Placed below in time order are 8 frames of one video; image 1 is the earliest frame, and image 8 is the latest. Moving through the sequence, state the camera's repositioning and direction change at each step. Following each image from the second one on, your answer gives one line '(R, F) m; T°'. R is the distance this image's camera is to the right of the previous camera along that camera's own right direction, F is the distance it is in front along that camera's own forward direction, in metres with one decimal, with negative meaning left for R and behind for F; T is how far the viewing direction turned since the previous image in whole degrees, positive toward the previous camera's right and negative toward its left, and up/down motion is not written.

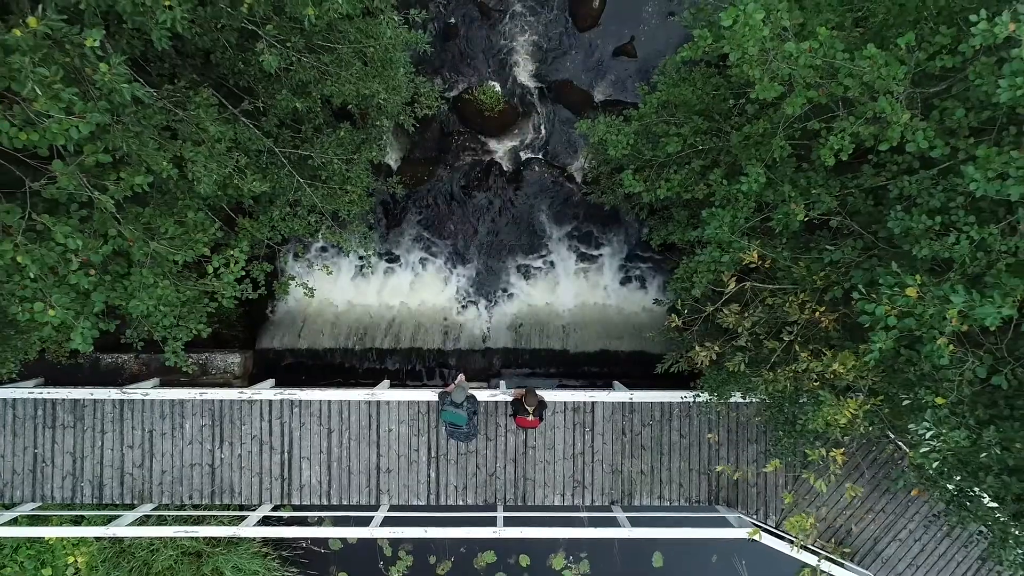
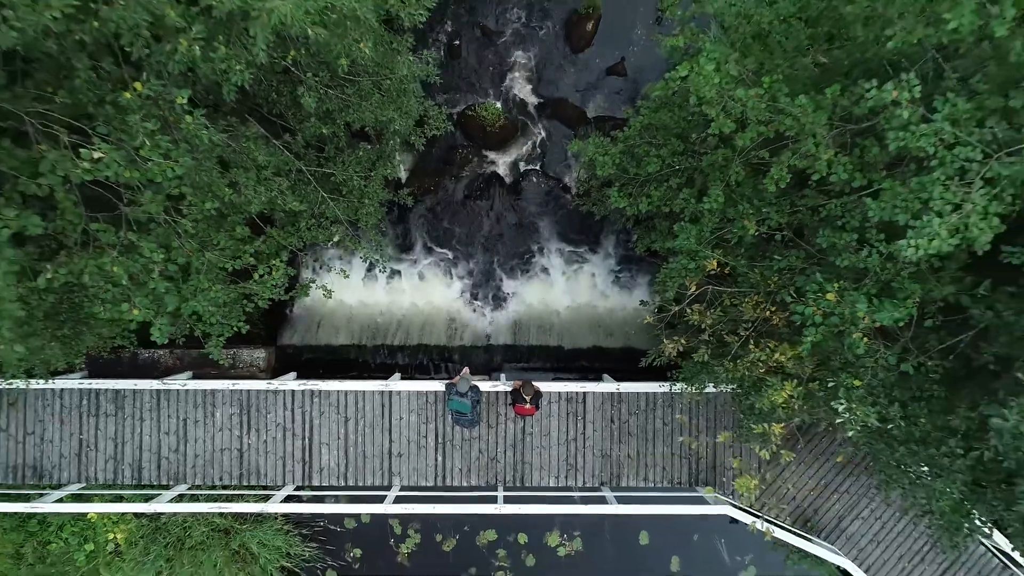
(0.0, -0.9) m; 0°
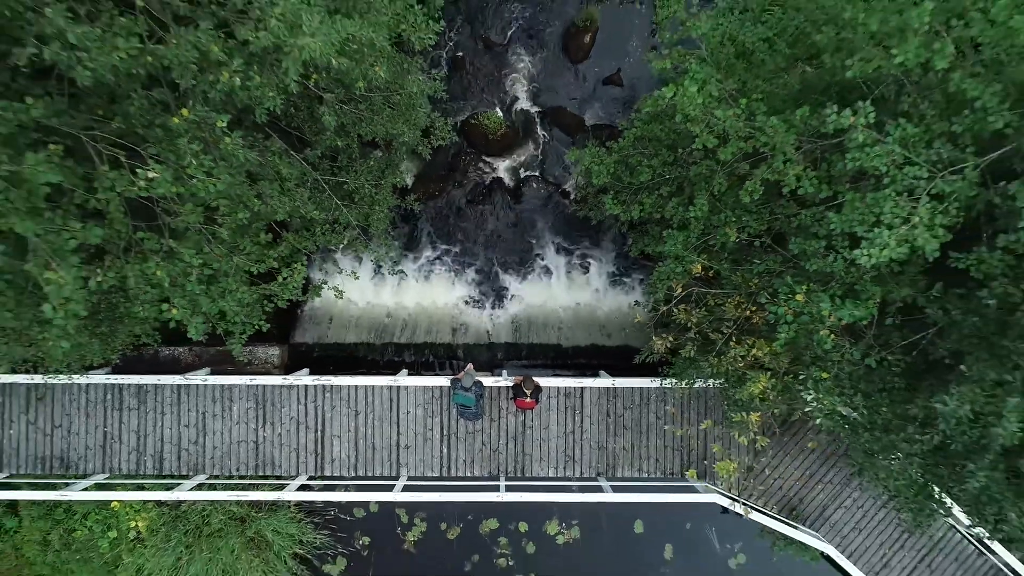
(0.0, -0.6) m; 0°
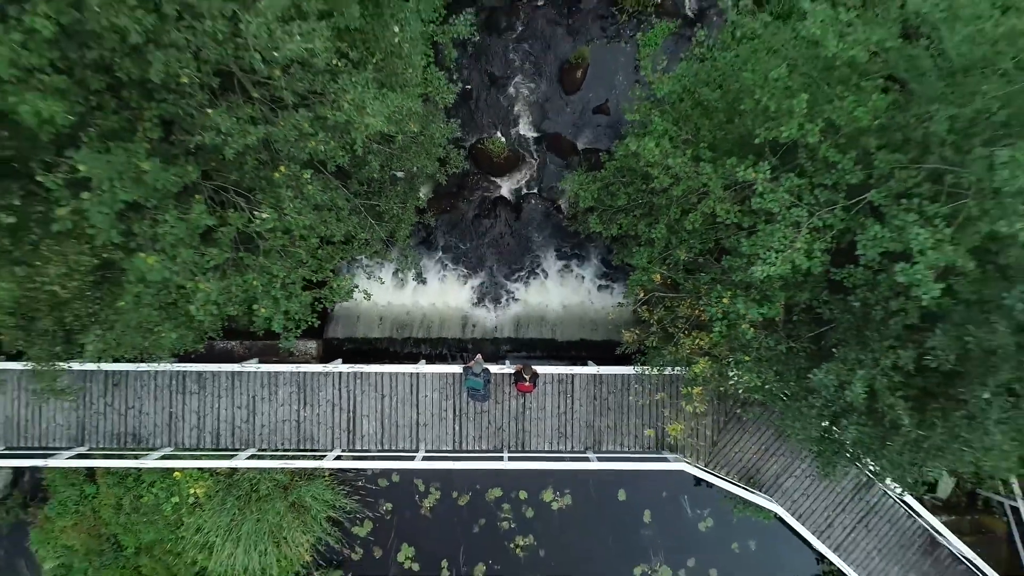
(0.0, -1.9) m; 0°
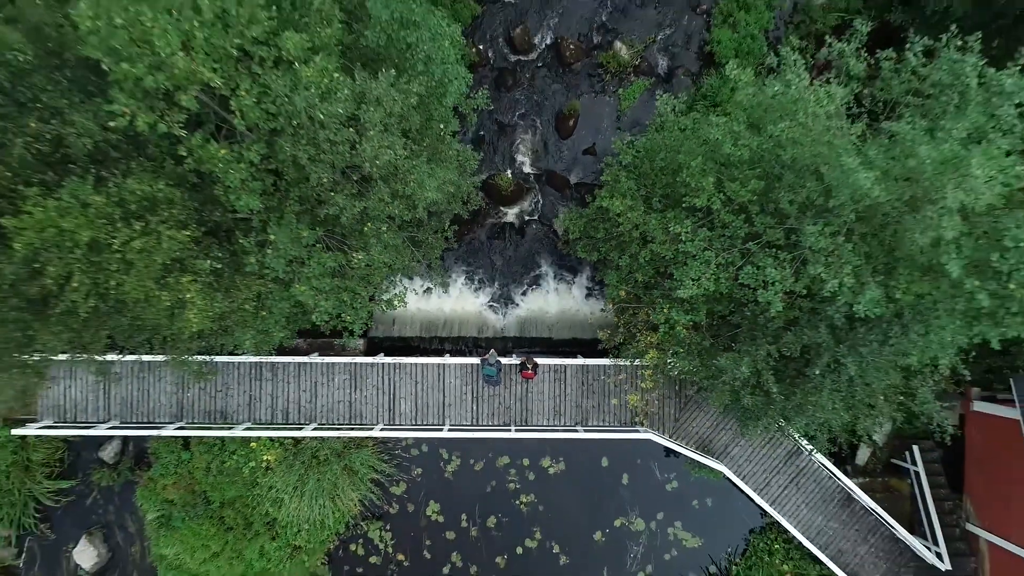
(-0.2, -3.4) m; 0°
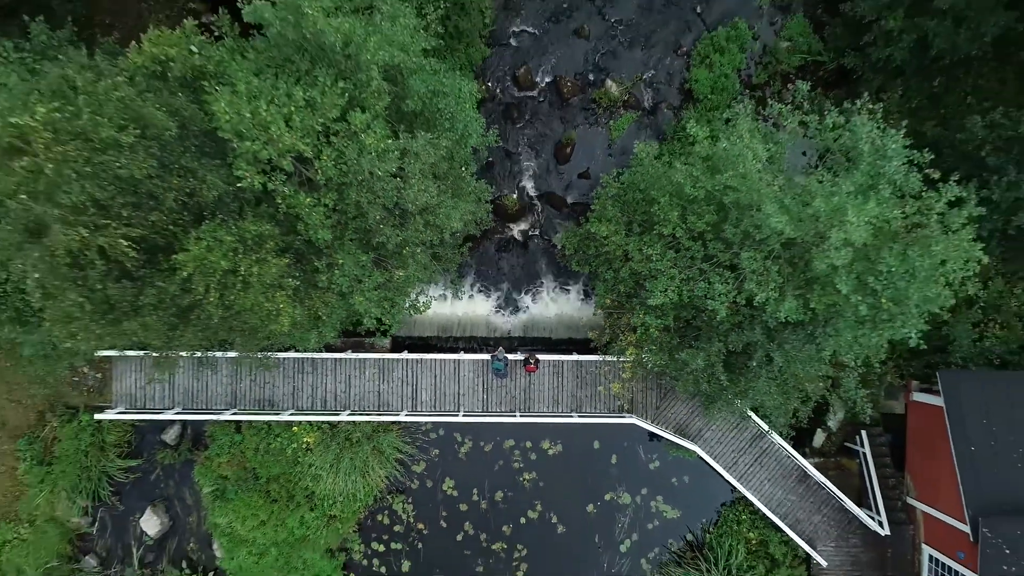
(-0.2, -2.7) m; 0°
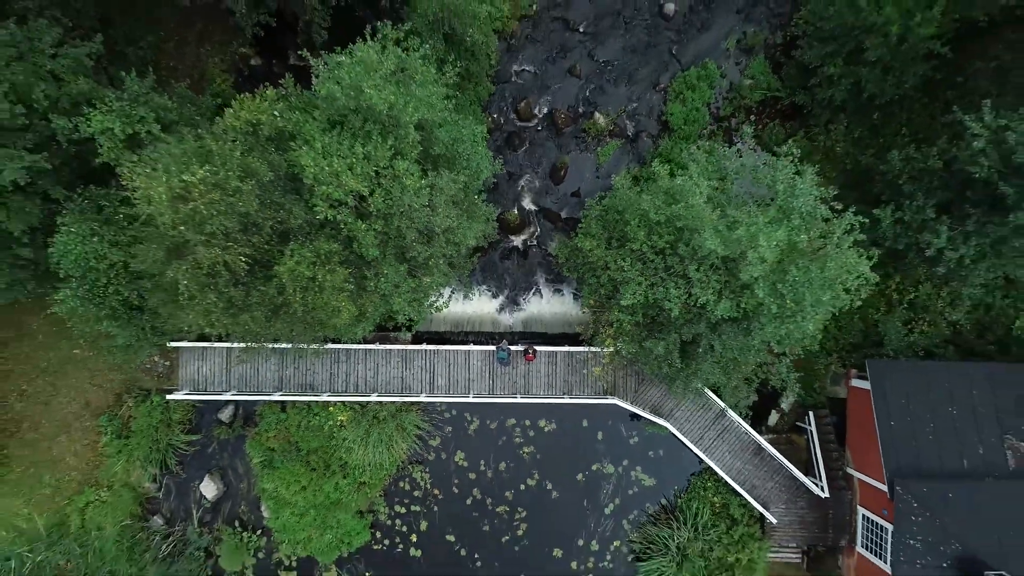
(-0.1, -3.5) m; 0°
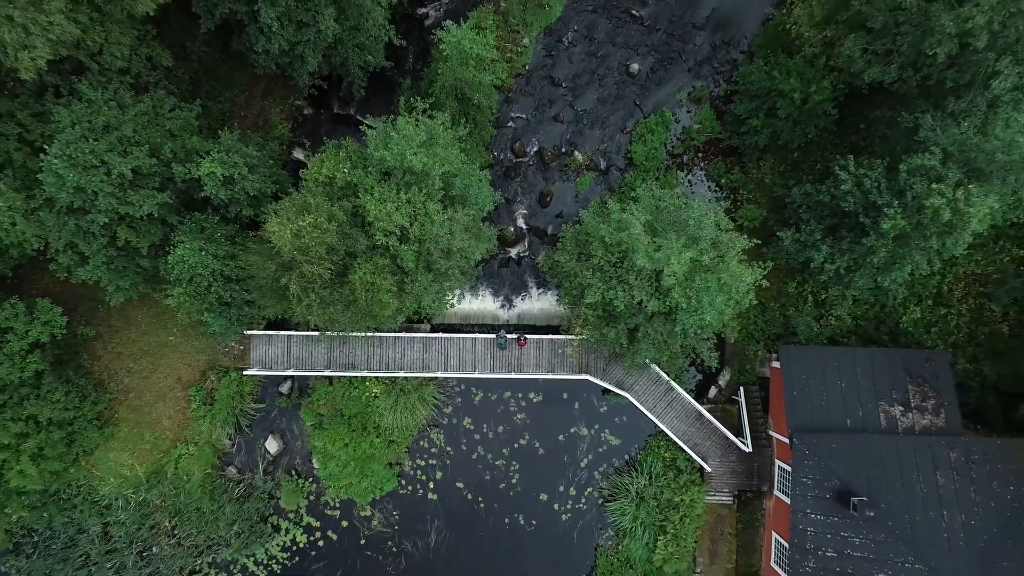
(+0.3, -6.4) m; 0°
